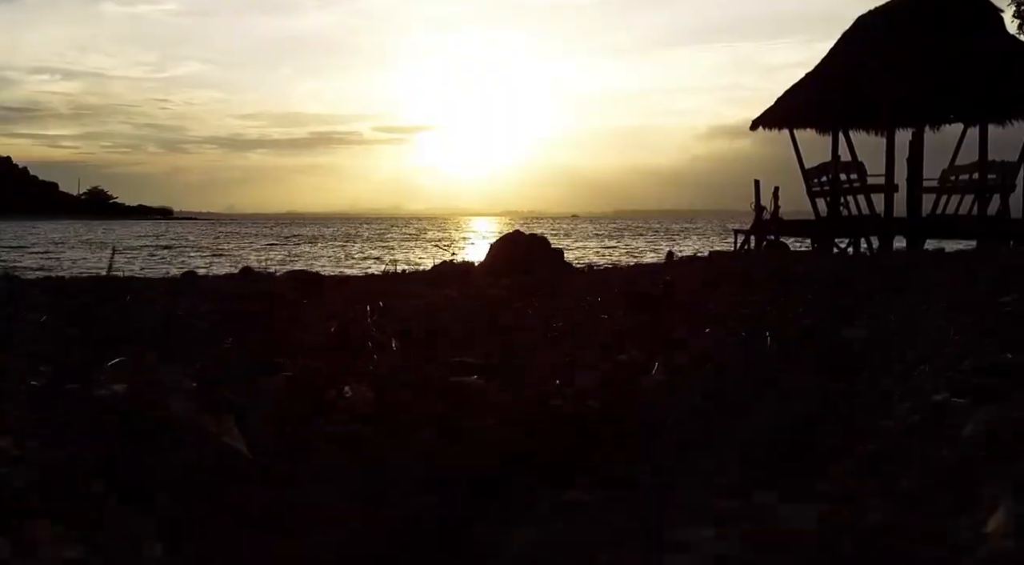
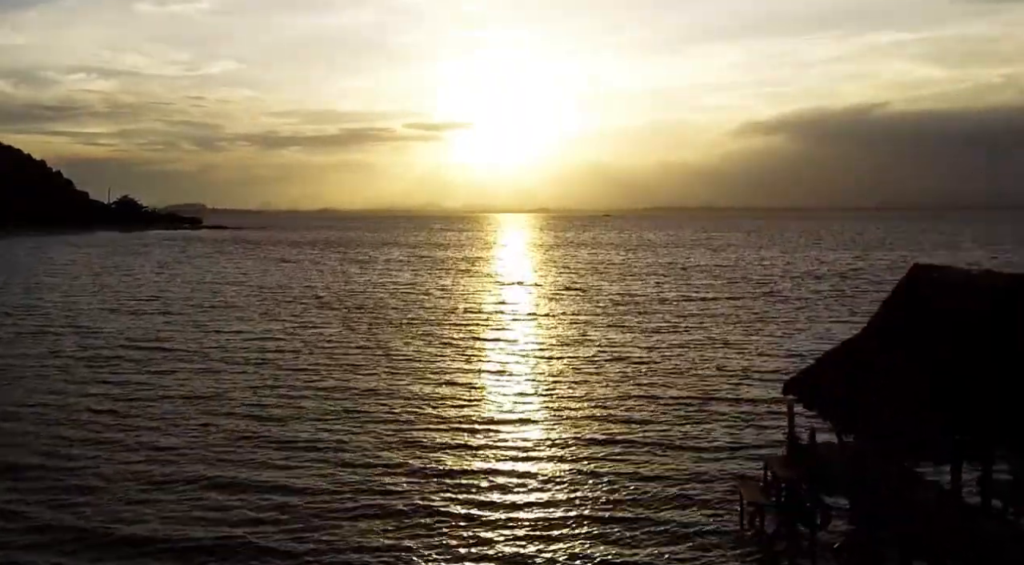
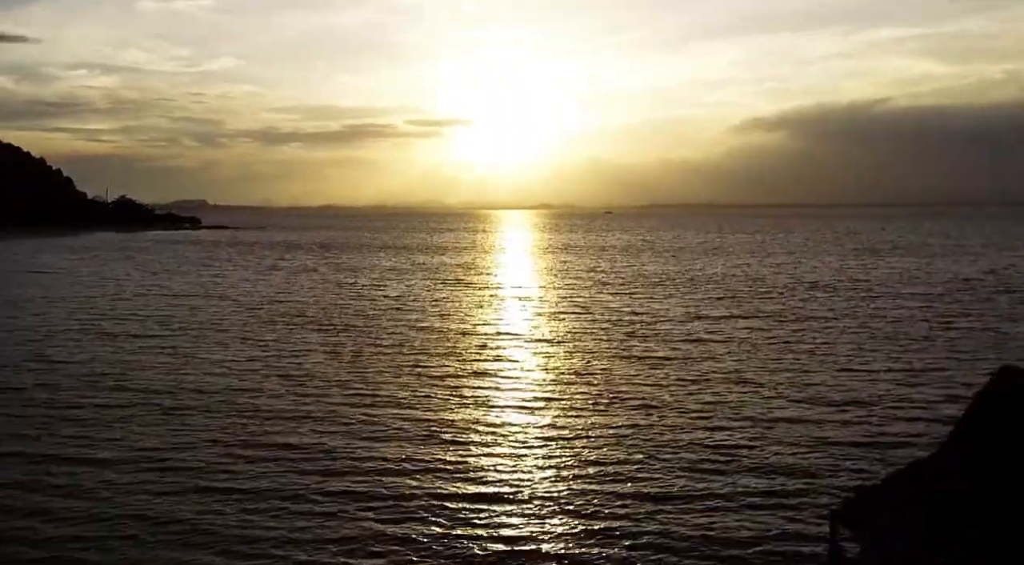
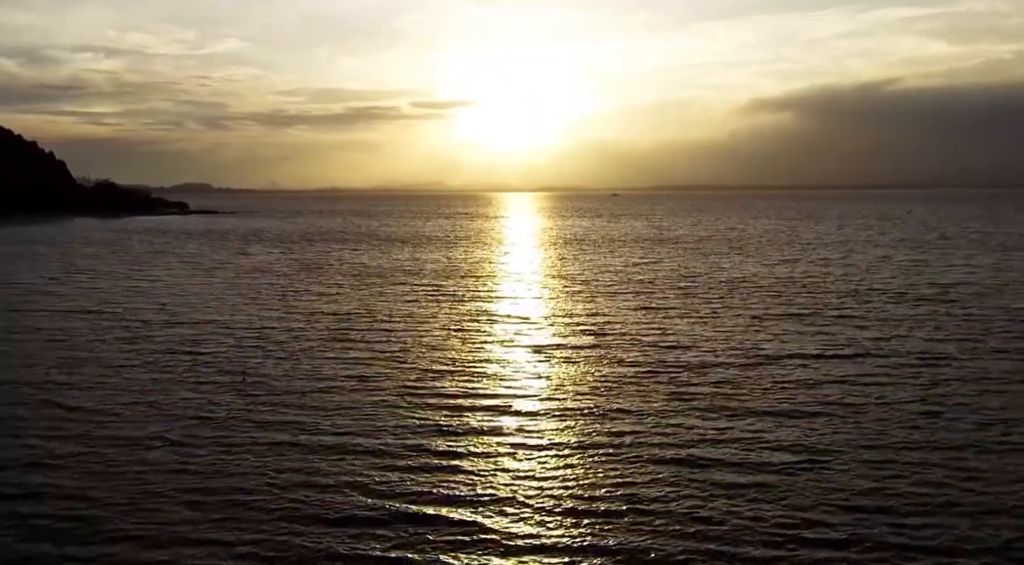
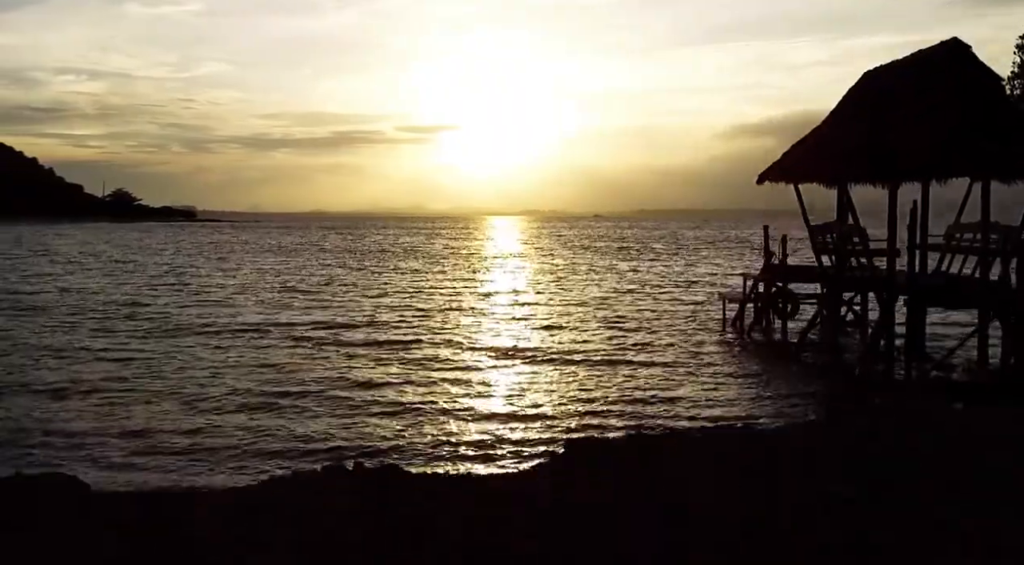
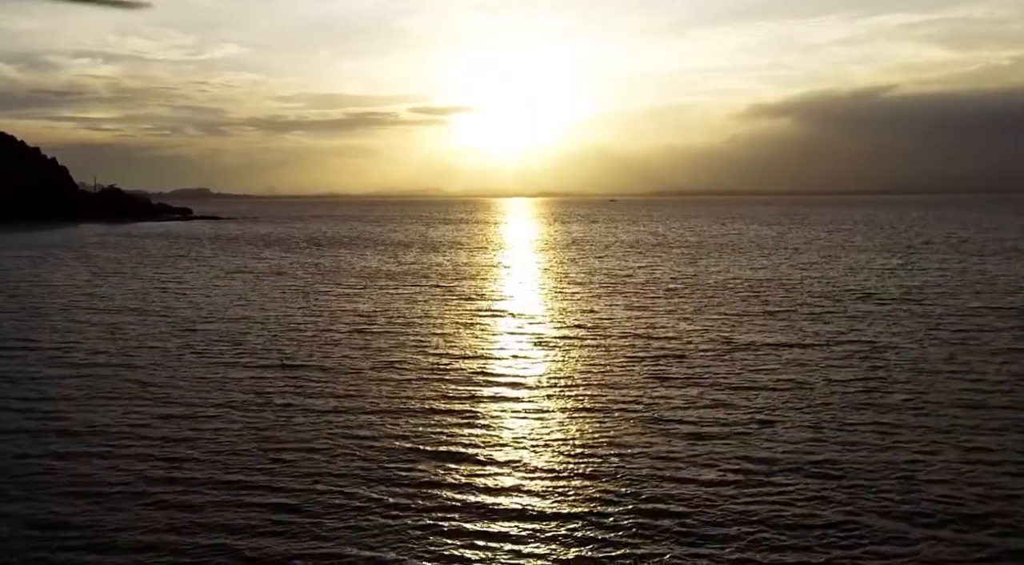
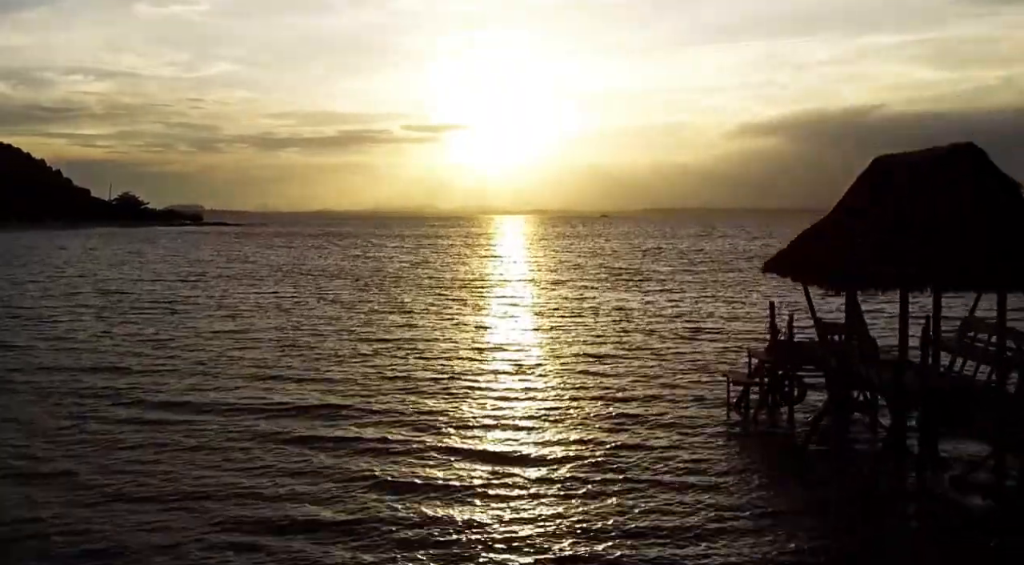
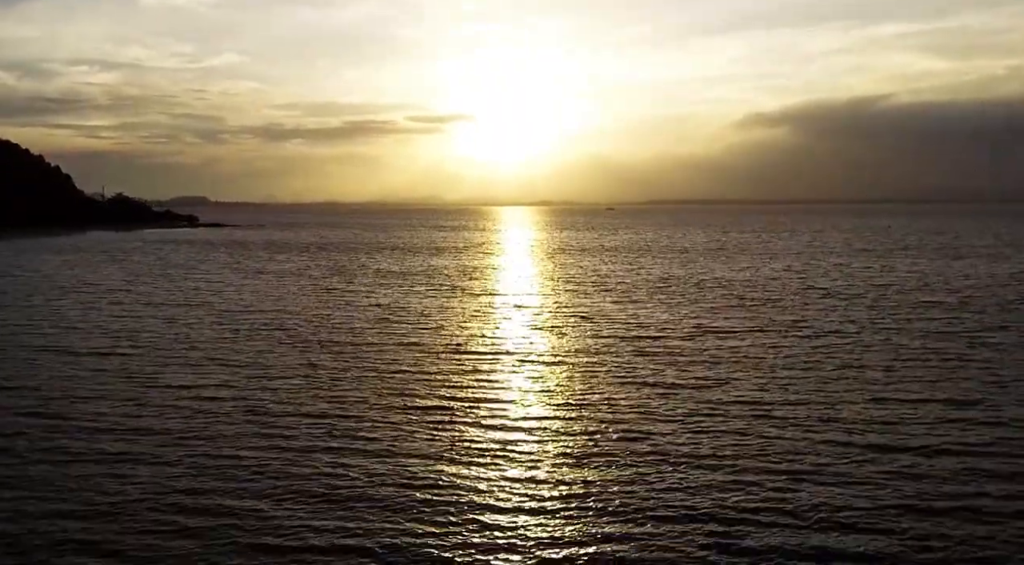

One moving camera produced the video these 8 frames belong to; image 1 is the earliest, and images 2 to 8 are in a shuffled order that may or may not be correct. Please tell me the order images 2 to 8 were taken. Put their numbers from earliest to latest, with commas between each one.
5, 7, 2, 3, 8, 6, 4
